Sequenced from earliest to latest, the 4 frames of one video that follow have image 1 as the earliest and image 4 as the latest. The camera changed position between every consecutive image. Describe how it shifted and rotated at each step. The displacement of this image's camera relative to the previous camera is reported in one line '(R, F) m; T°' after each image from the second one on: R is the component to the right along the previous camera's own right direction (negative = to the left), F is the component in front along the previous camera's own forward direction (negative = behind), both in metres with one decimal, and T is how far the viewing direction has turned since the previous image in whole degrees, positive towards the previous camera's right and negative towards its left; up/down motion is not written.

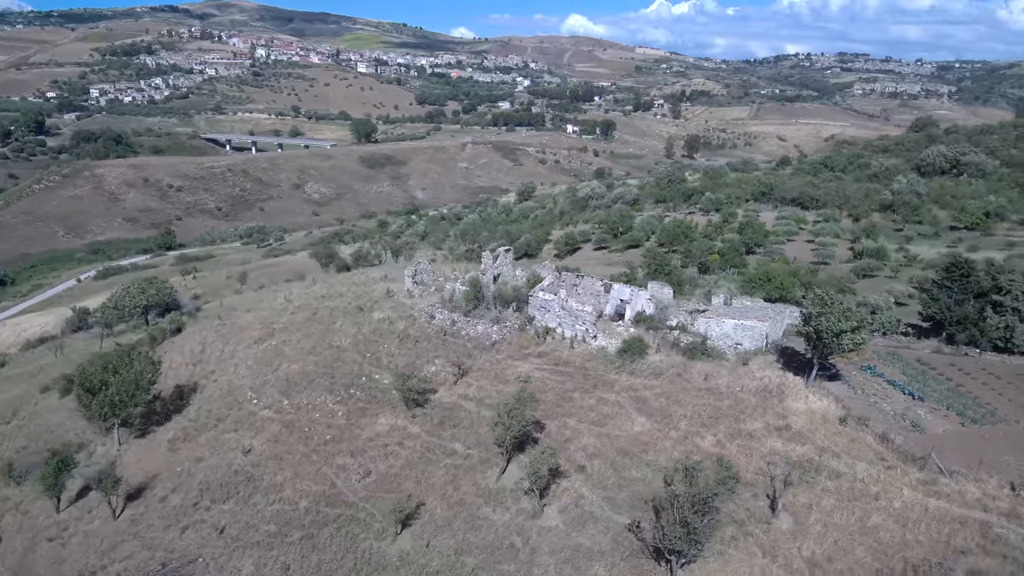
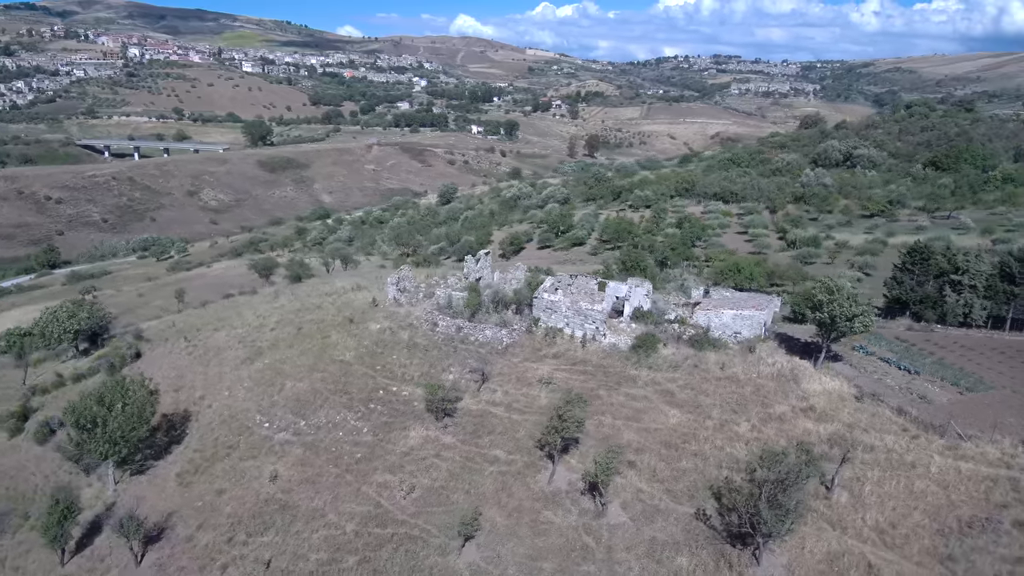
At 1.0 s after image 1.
(-3.2, +0.2) m; +9°
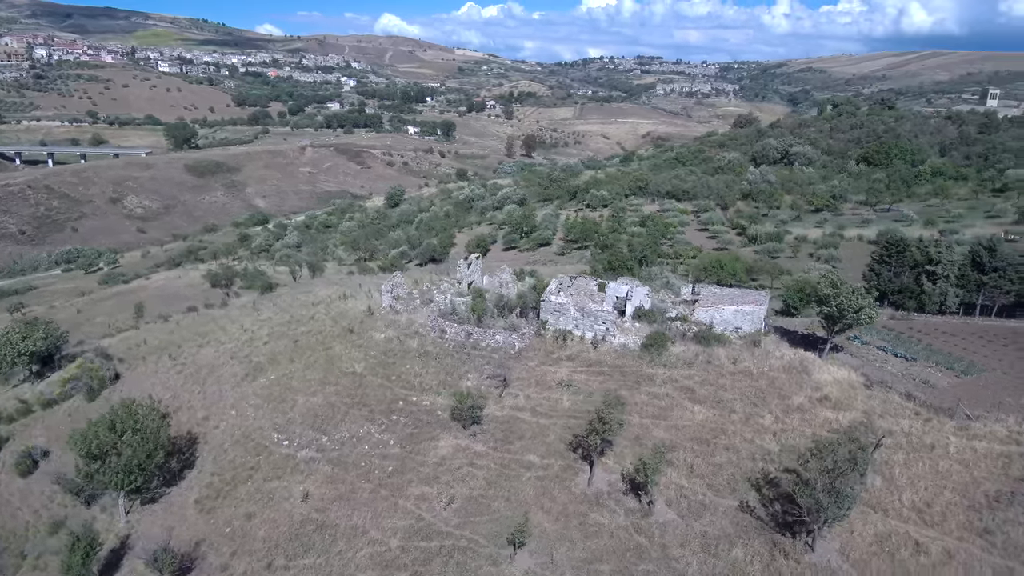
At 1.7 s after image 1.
(-2.3, +0.1) m; +6°
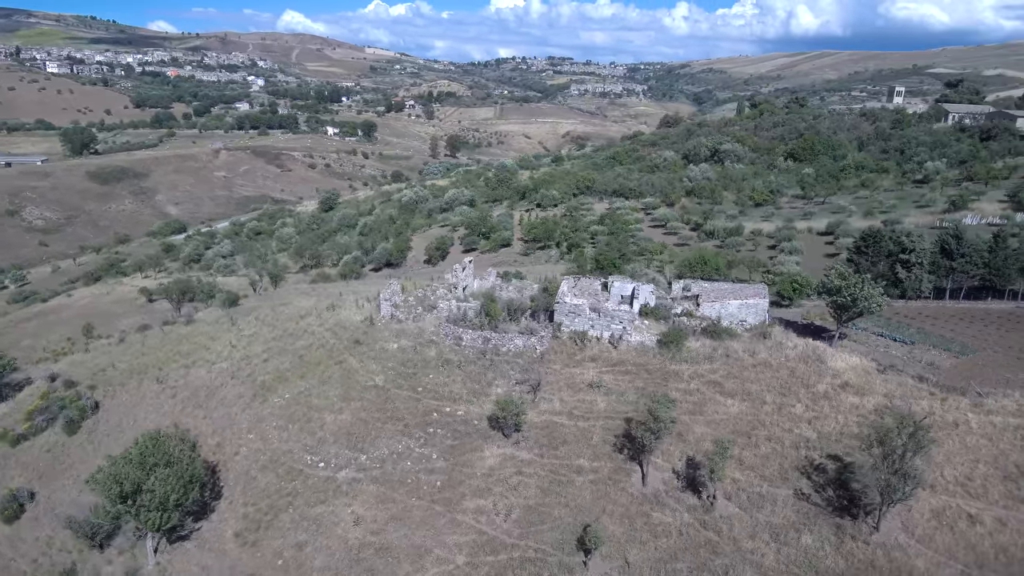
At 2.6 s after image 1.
(-3.0, +0.4) m; +7°
